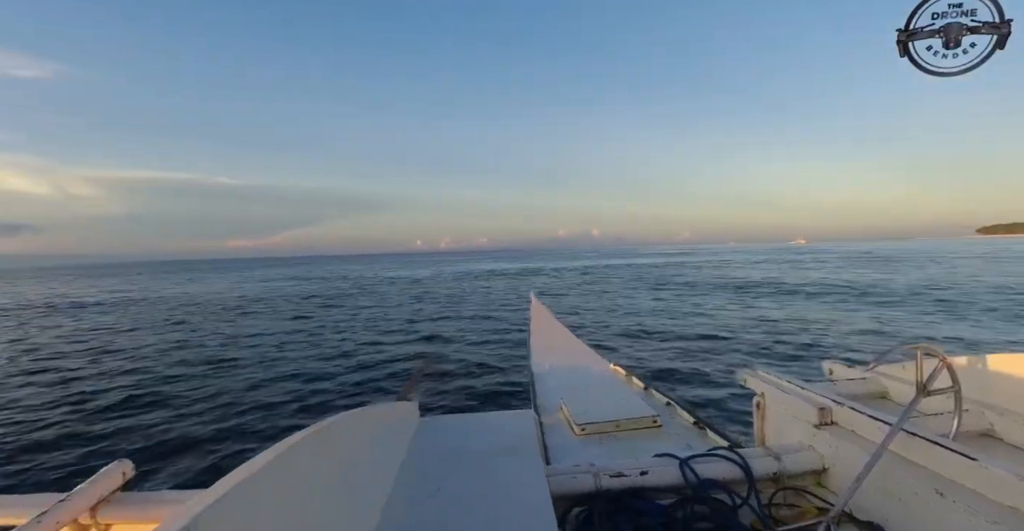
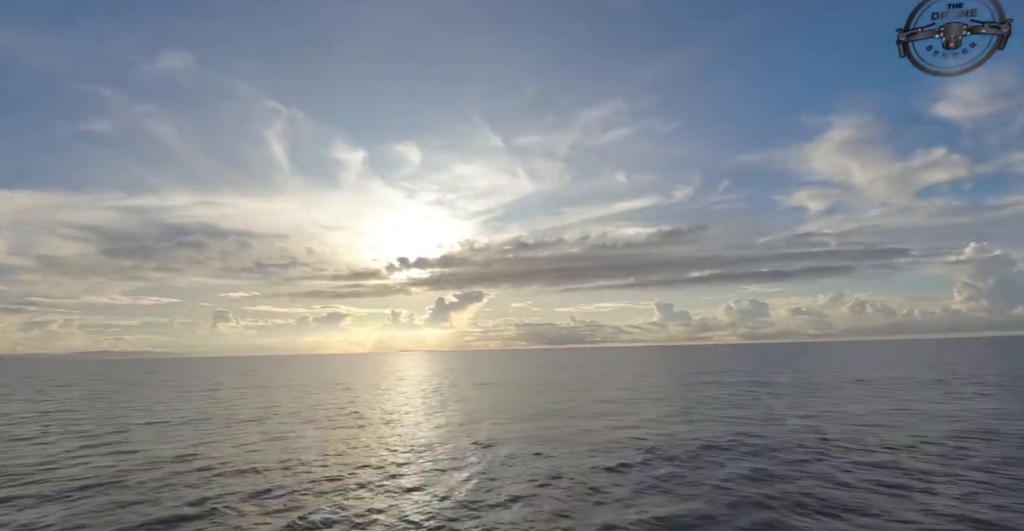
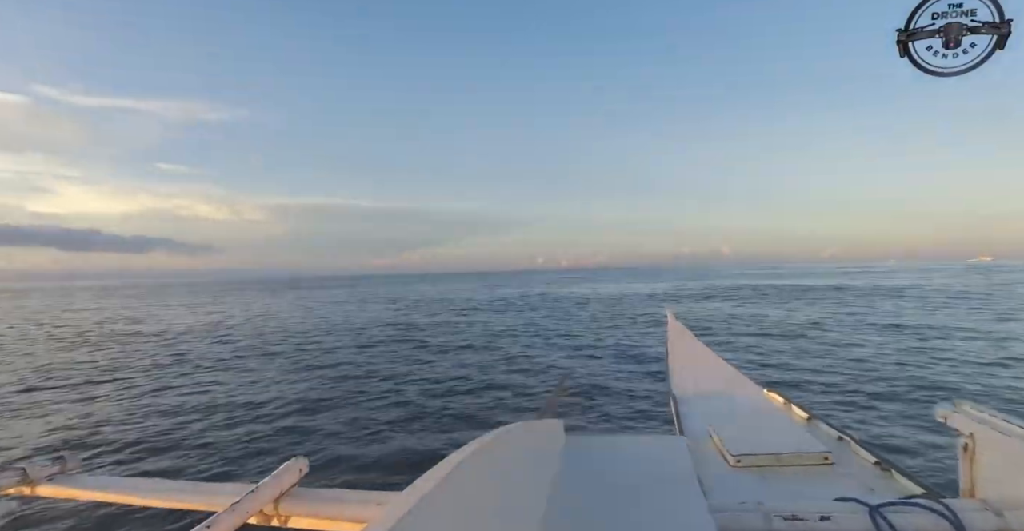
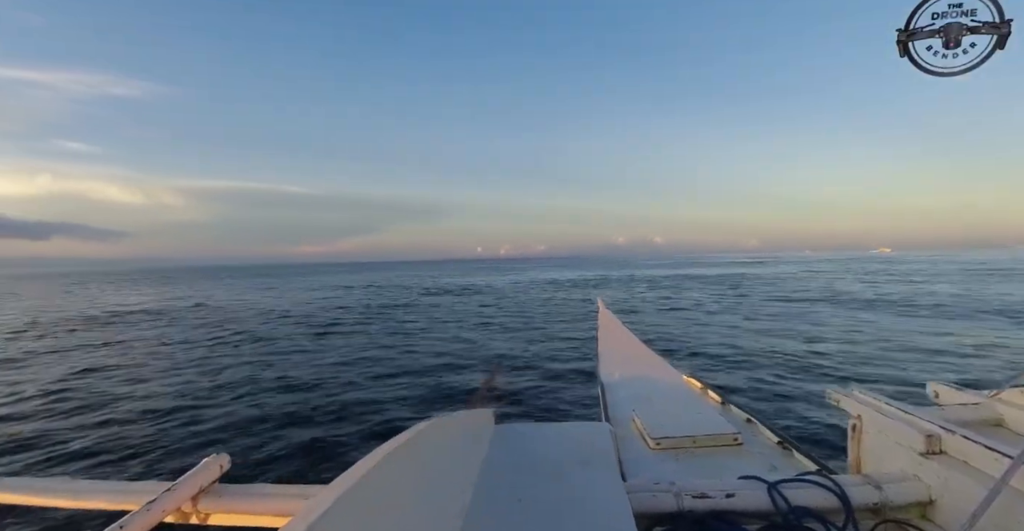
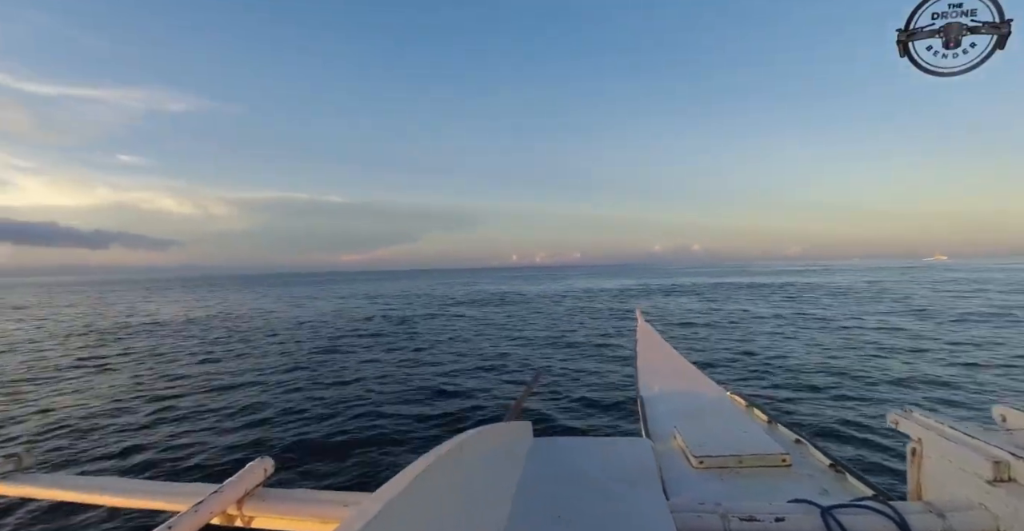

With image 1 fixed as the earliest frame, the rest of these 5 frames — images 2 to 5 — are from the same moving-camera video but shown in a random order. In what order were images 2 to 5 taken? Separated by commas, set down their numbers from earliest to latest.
4, 5, 3, 2
